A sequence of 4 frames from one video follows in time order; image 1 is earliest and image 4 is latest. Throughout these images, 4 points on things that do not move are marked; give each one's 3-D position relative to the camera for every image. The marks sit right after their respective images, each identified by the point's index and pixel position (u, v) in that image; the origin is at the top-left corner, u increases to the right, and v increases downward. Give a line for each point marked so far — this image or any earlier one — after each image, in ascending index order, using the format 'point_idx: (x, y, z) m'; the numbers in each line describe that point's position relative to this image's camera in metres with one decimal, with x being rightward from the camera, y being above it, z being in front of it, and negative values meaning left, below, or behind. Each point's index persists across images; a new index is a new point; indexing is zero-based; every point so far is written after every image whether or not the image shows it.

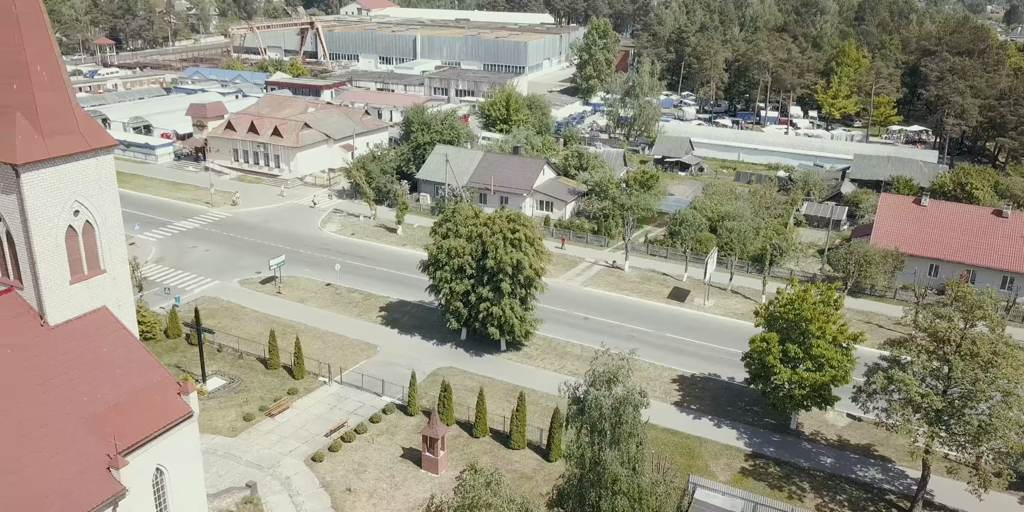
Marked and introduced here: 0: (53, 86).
0: (-11.2, +4.1, +19.7) m
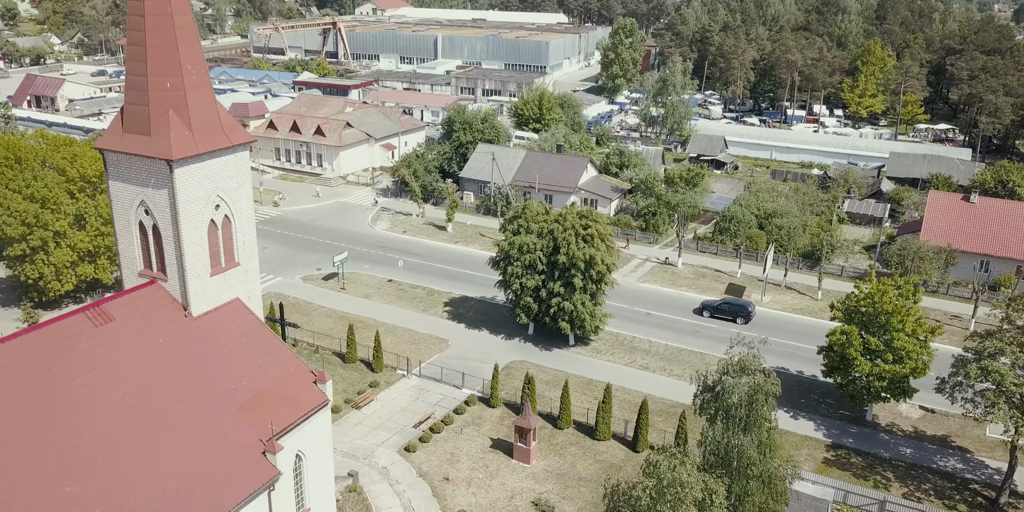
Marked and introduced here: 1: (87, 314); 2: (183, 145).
0: (-7.9, +4.3, +20.3) m
1: (-10.1, -1.4, +19.2) m
2: (-8.0, +2.7, +19.8) m
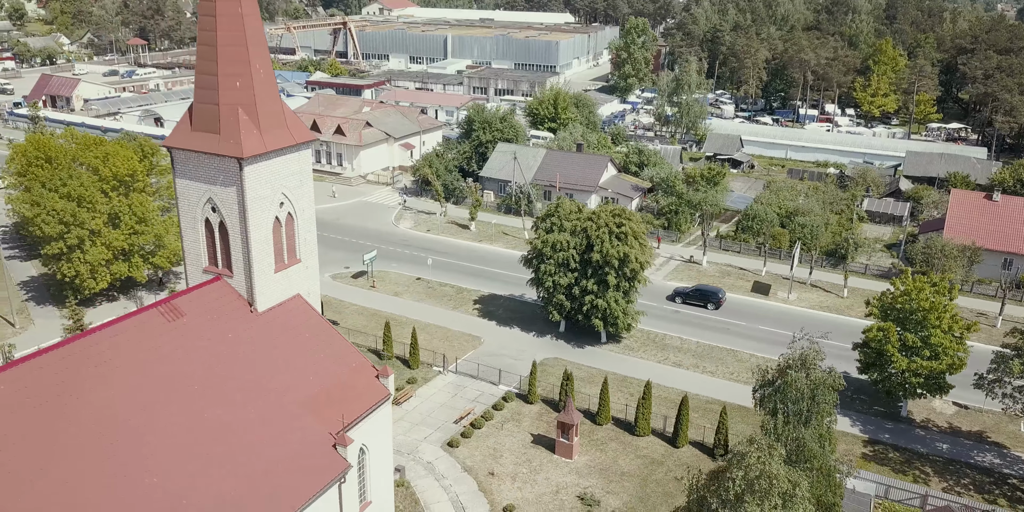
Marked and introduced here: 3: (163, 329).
0: (-6.3, +4.4, +20.7) m
1: (-8.5, -1.3, +19.6) m
2: (-6.4, +2.8, +20.2) m
3: (-8.3, -1.7, +19.3) m
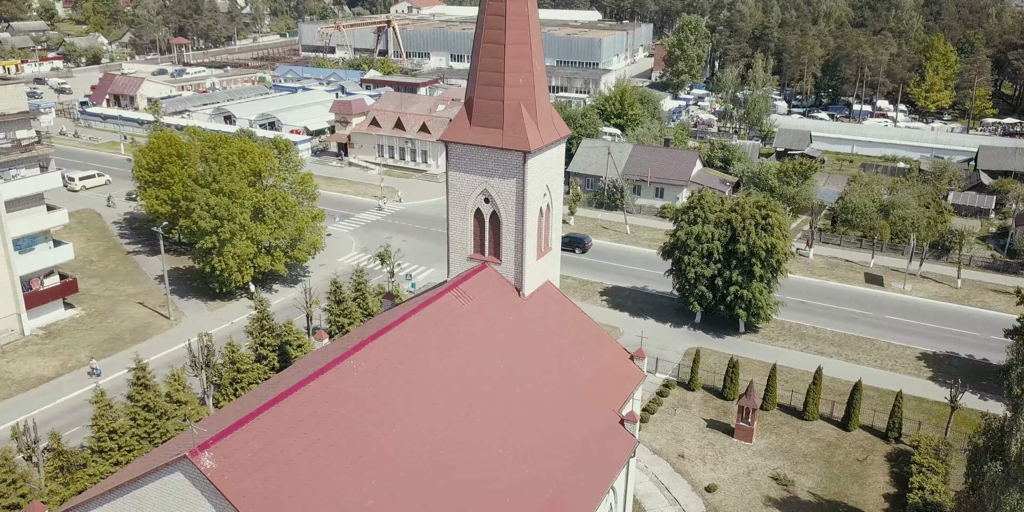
0: (+0.8, +4.7, +21.8) m
1: (-1.4, -1.0, +20.7) m
2: (+0.6, +3.1, +21.3) m
3: (-1.2, -1.4, +20.5) m
